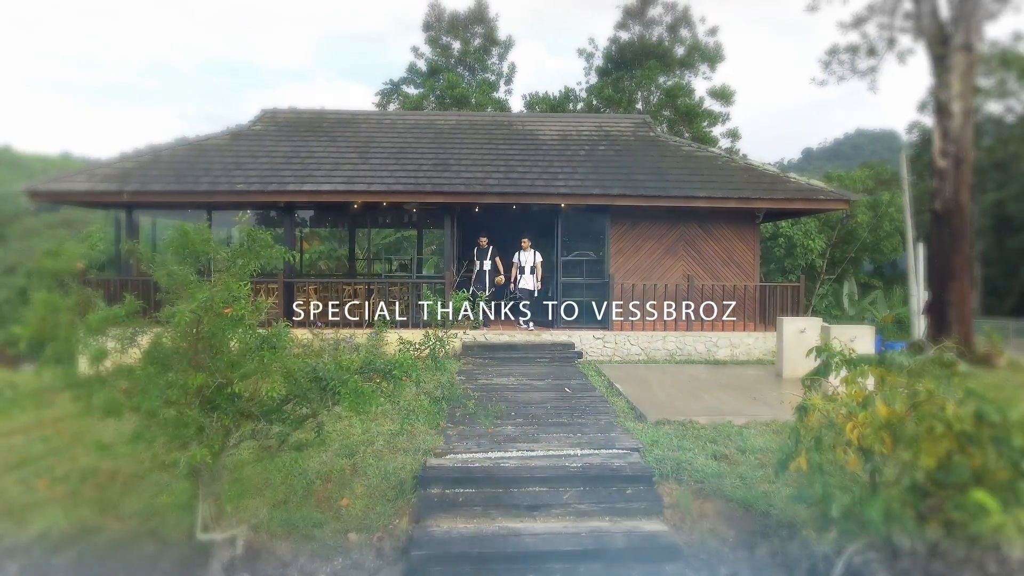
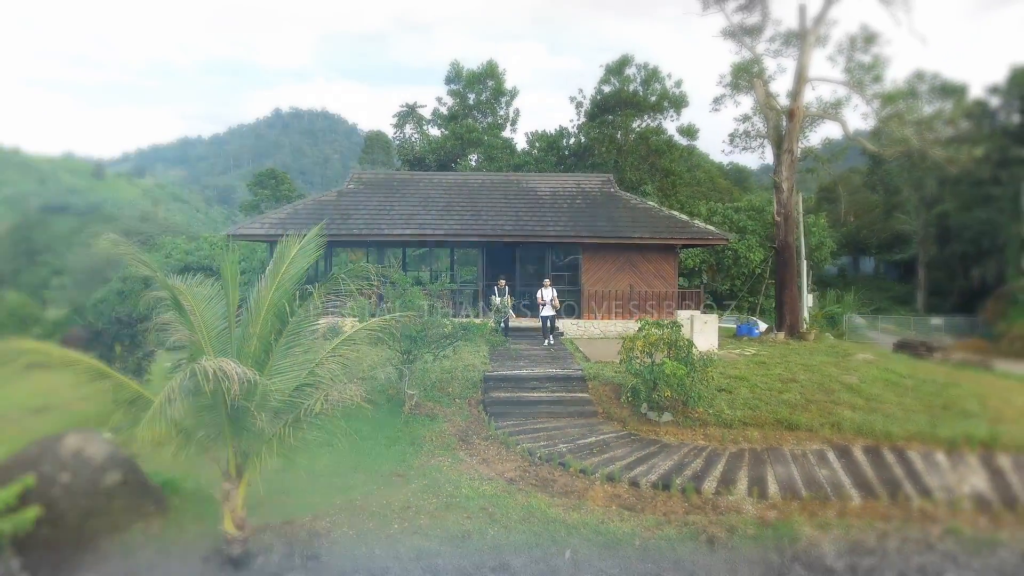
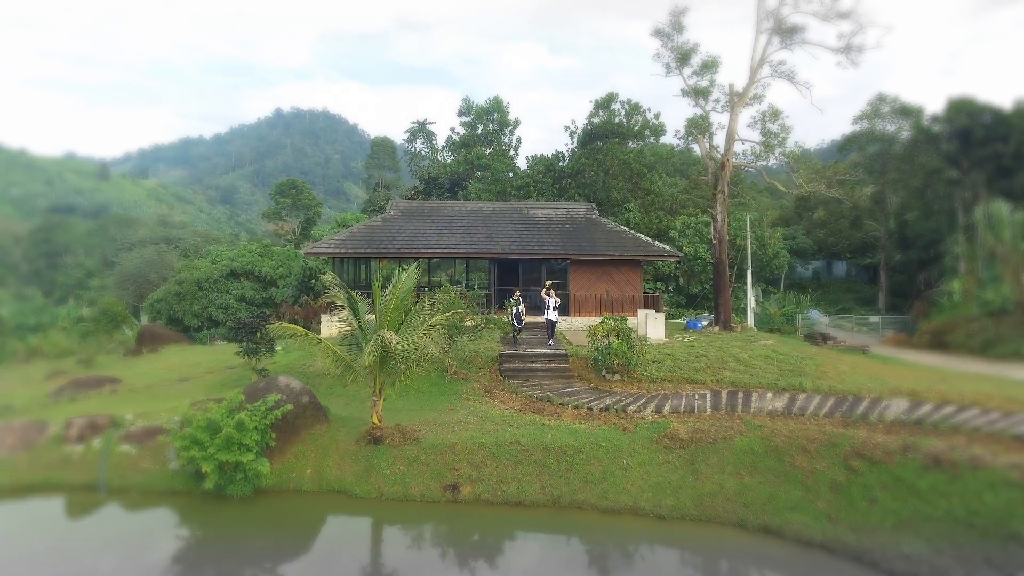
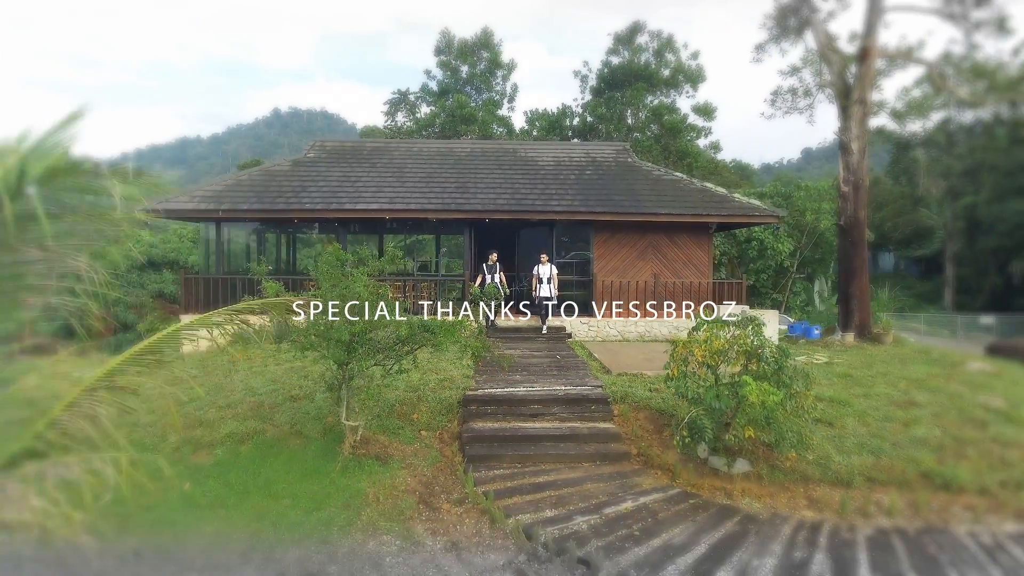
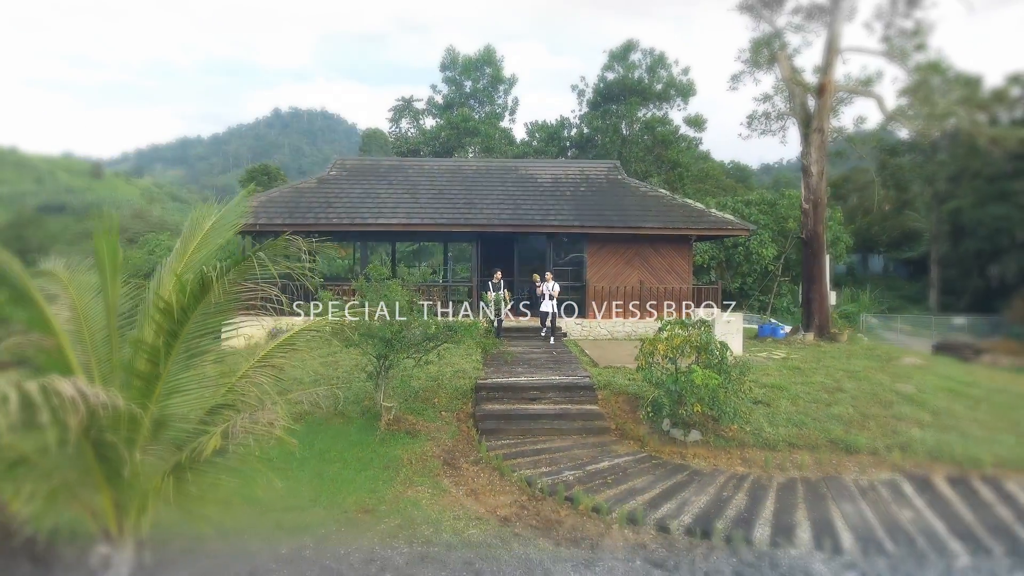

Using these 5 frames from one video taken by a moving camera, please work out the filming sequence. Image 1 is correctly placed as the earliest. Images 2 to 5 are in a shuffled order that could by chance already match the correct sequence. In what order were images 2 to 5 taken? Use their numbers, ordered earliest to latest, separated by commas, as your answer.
4, 5, 2, 3
